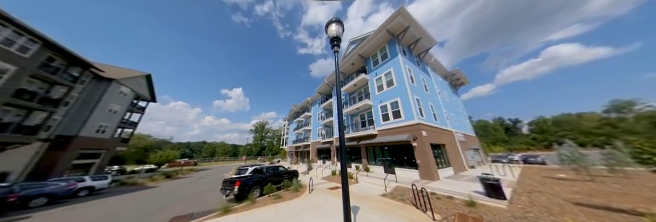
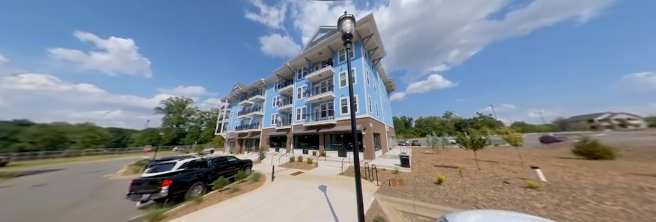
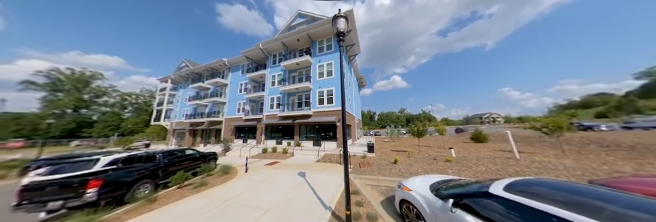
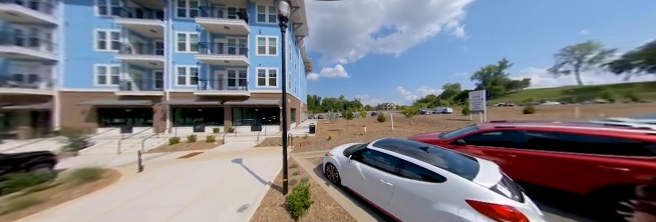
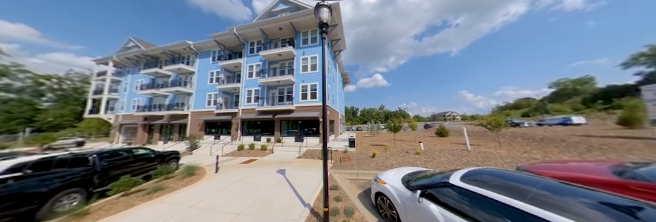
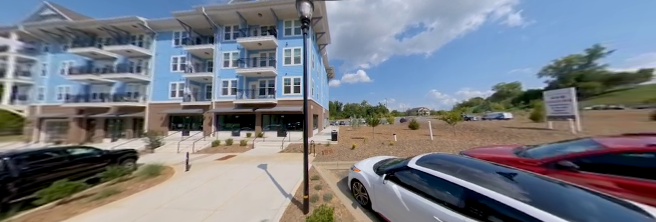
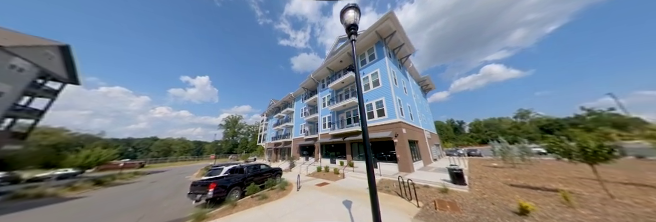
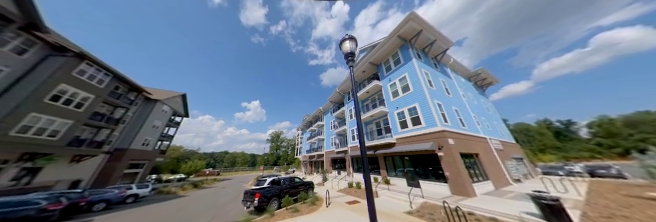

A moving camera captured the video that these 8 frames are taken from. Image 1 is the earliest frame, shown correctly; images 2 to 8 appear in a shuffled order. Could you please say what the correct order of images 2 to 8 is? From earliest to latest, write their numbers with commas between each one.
8, 7, 2, 3, 5, 6, 4
